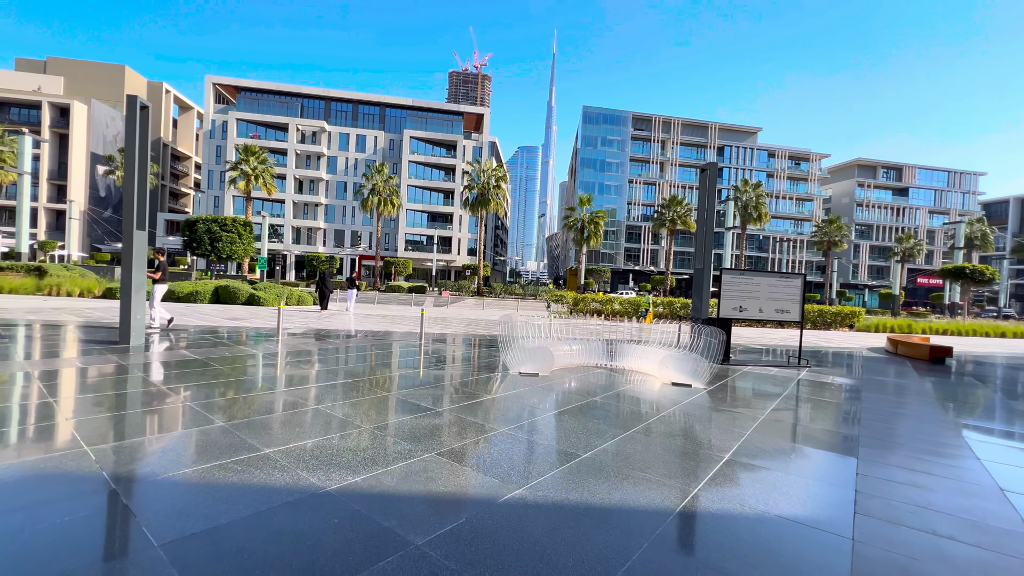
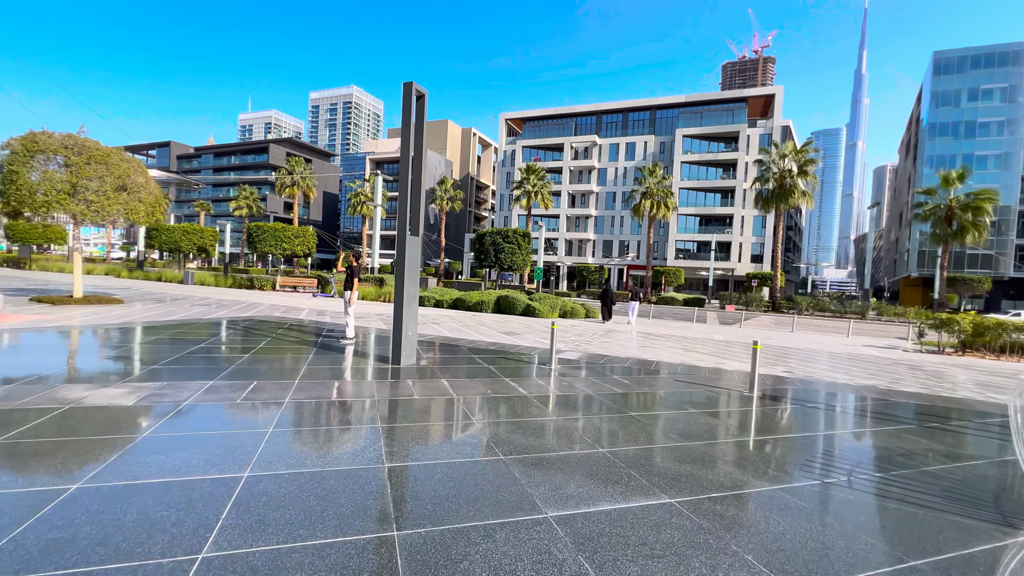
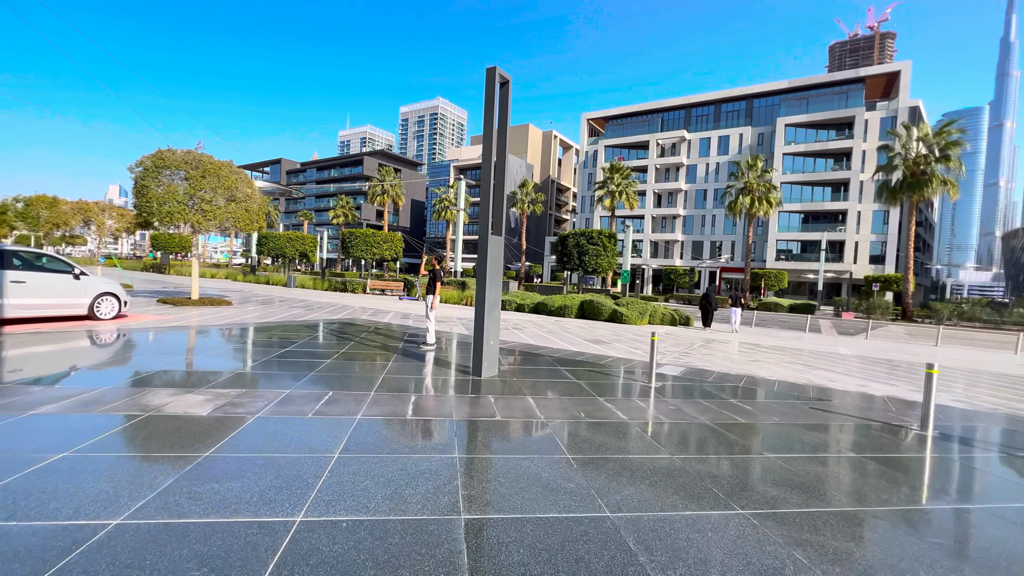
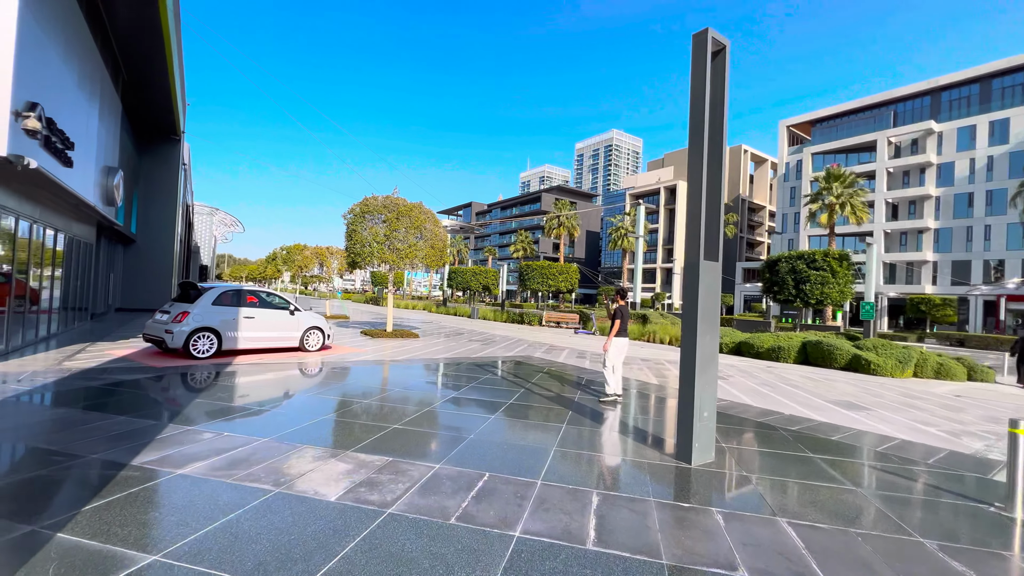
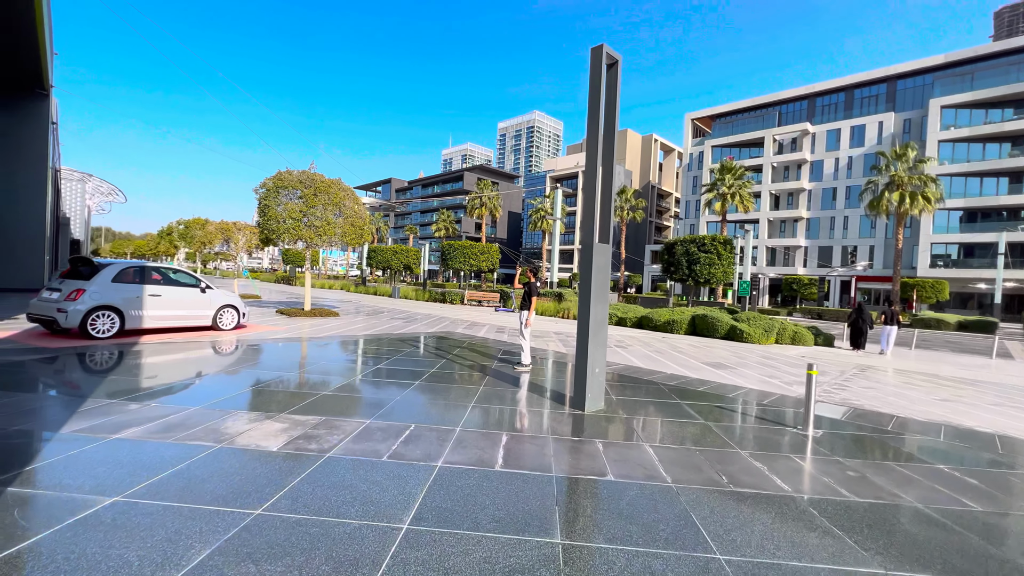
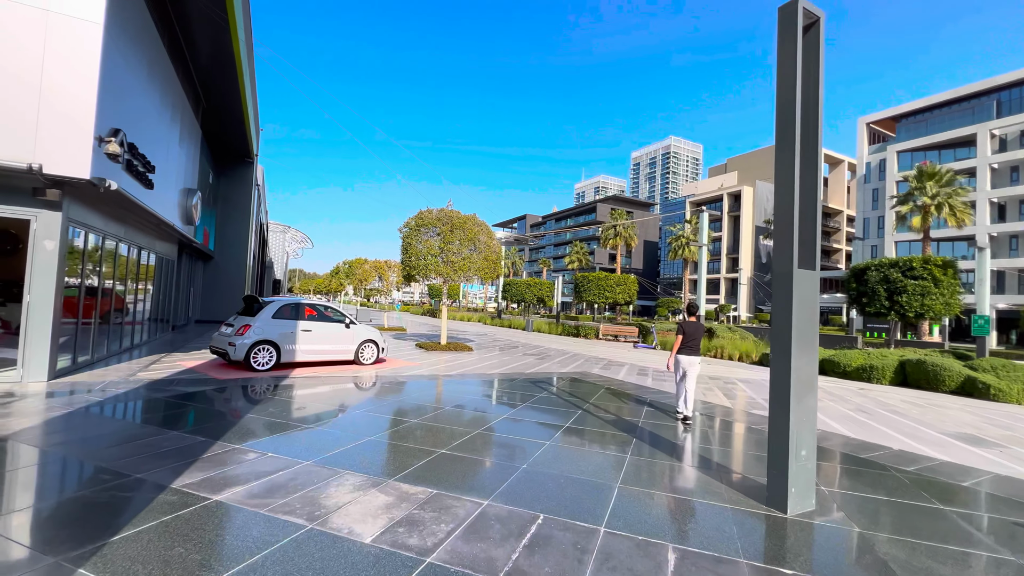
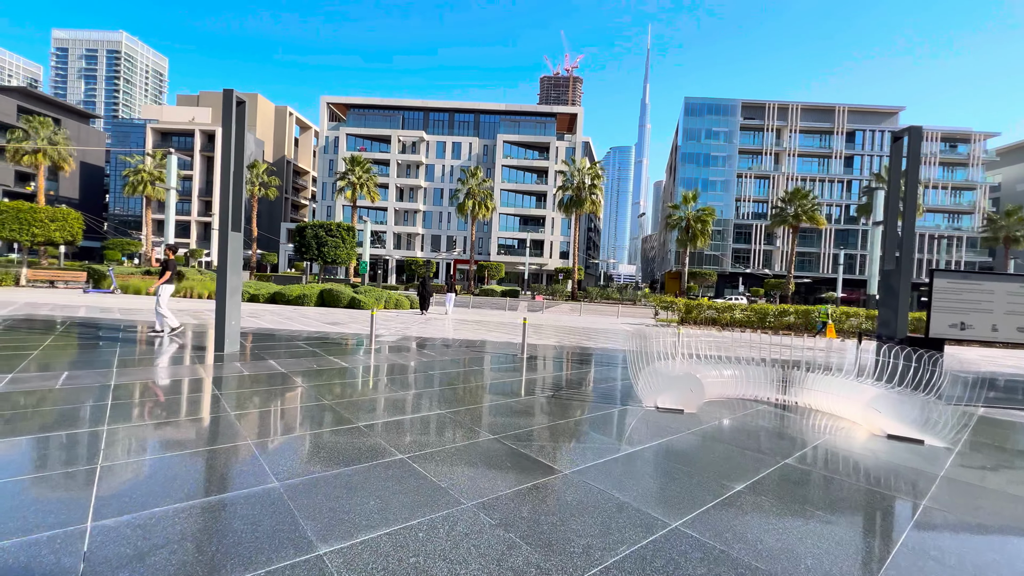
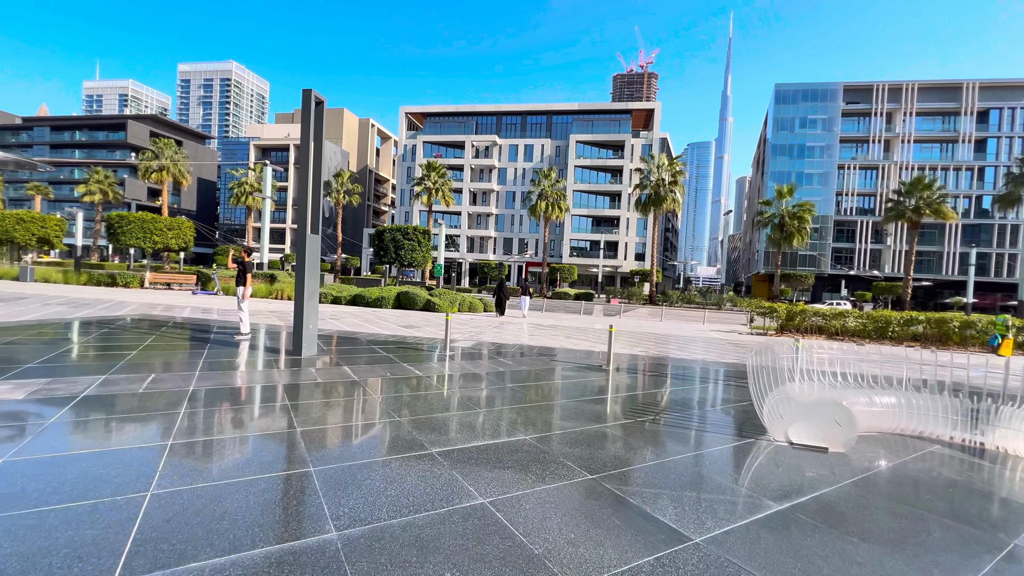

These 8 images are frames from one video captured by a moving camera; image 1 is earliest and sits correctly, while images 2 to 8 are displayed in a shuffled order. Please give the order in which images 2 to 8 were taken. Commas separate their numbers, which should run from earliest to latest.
7, 8, 2, 3, 5, 4, 6
